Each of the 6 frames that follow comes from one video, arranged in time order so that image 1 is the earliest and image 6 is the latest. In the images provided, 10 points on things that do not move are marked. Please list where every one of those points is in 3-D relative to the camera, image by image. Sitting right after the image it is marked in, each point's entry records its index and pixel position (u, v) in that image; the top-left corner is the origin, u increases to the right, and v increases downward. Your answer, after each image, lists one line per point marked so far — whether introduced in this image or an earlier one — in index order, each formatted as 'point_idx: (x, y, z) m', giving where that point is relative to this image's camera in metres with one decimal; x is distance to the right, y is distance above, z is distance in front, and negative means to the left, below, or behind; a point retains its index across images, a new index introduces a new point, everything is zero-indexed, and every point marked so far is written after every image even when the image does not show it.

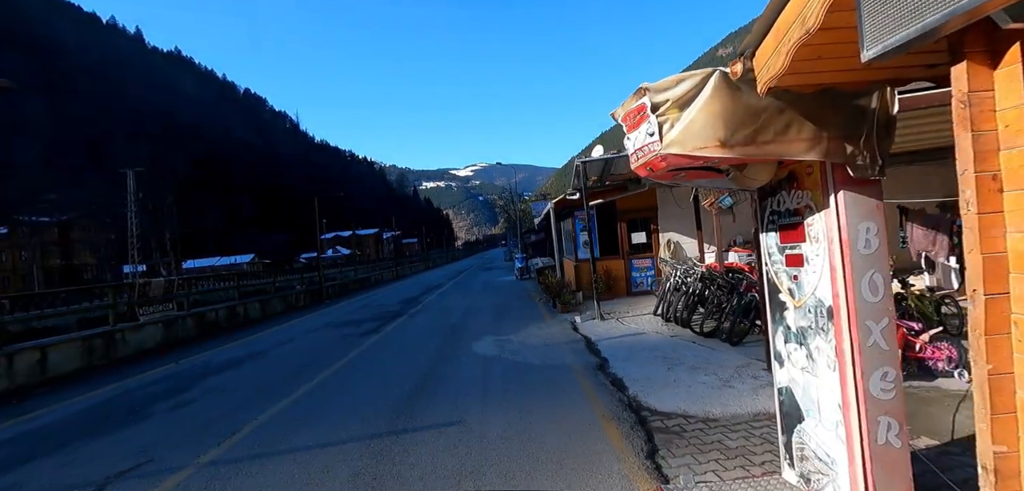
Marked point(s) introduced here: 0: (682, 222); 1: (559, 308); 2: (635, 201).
0: (+4.7, +0.7, +12.8) m
1: (+1.2, -1.6, +11.7) m
2: (+3.5, +1.3, +13.1) m
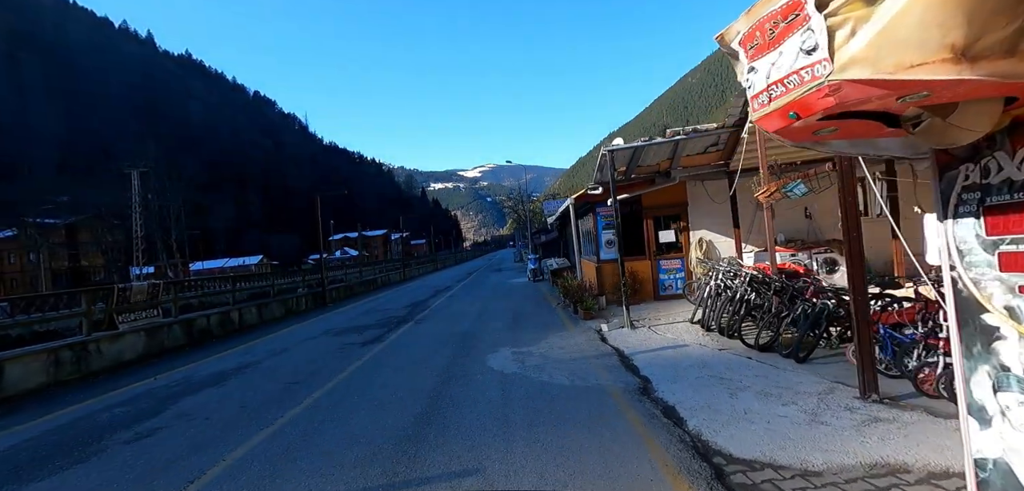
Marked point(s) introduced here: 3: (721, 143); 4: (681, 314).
0: (+5.1, +0.7, +11.6) m
1: (+1.6, -1.6, +10.6) m
2: (+3.9, +1.3, +11.9) m
3: (+4.4, +2.2, +9.8) m
4: (+3.7, -1.5, +10.0) m
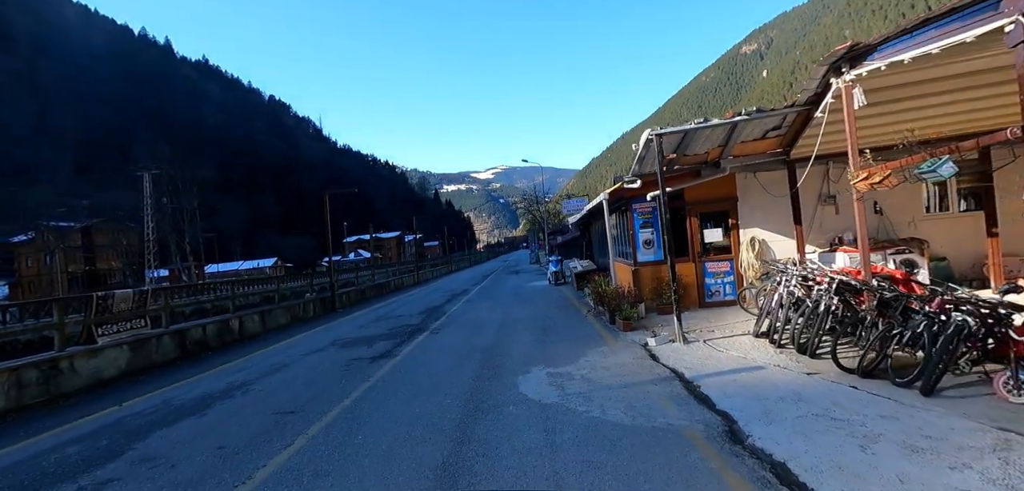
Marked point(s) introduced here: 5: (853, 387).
0: (+5.7, +0.7, +10.2) m
1: (+2.1, -1.6, +9.2) m
2: (+4.5, +1.3, +10.5) m
3: (+4.9, +2.2, +8.4) m
4: (+4.2, -1.5, +8.6) m
5: (+3.8, -1.6, +5.1) m
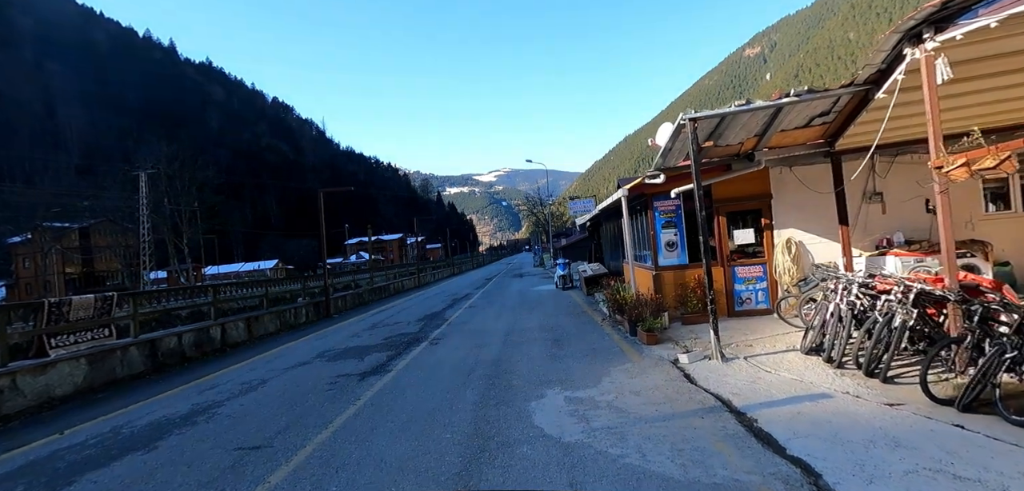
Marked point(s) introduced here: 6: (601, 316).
0: (+5.9, +0.6, +9.2) m
1: (+2.3, -1.6, +8.2) m
2: (+4.7, +1.2, +9.5) m
3: (+5.1, +2.1, +7.4) m
4: (+4.4, -1.5, +7.5) m
5: (+3.9, -1.6, +4.1) m
6: (+2.1, -1.7, +11.1) m
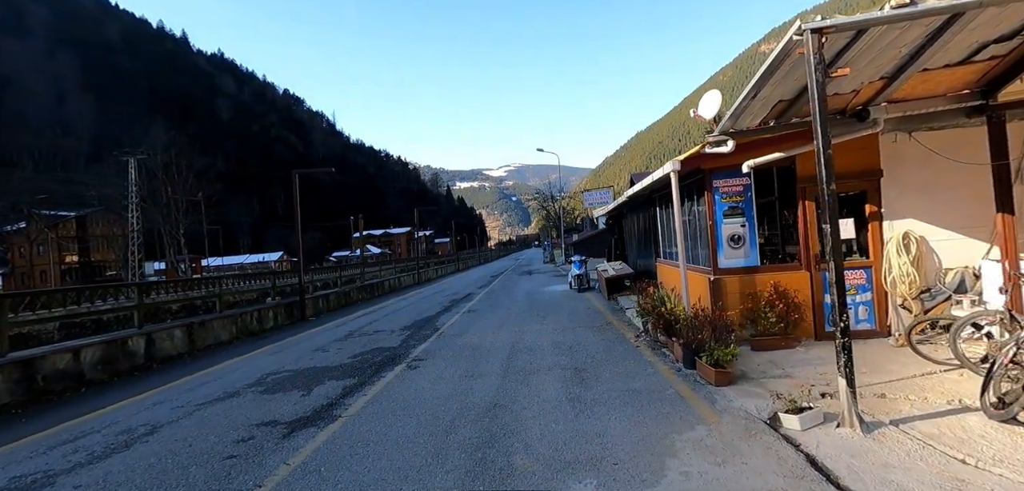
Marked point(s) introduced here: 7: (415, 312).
0: (+6.0, +0.7, +6.5) m
1: (+2.4, -1.5, +5.6) m
2: (+4.8, +1.3, +6.8) m
3: (+5.2, +2.2, +4.7) m
4: (+4.4, -1.4, +4.9) m
5: (+3.9, -1.6, +1.5) m
6: (+2.2, -1.6, +8.5) m
7: (-3.0, -2.0, +14.5) m
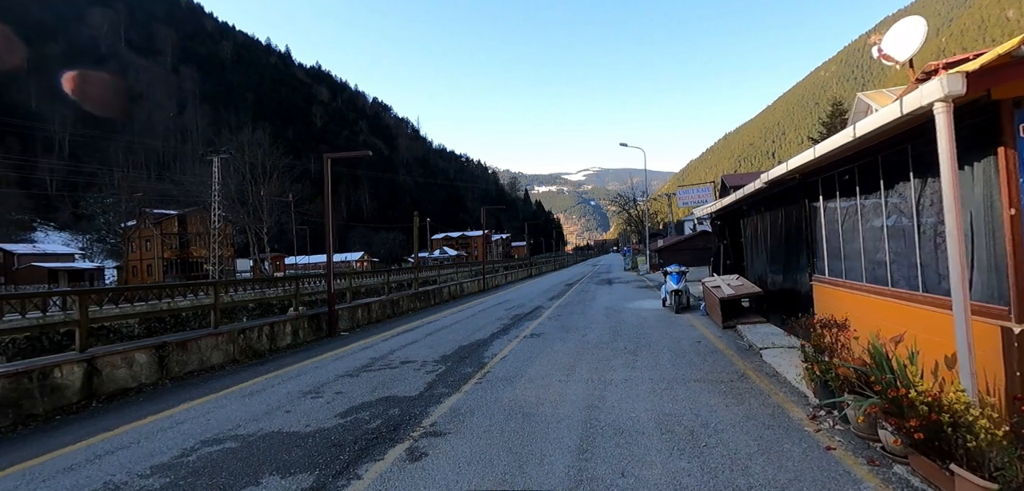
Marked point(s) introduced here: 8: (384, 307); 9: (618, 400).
0: (+6.5, +0.5, +2.3) m
1: (+2.7, -1.6, +2.0) m
2: (+5.3, +1.1, +2.8) m
3: (+5.4, +2.0, +0.6) m
4: (+4.6, -1.6, +0.9) m
5: (+3.5, -1.6, -2.4) m
6: (+3.0, -1.7, +4.8) m
7: (-1.2, -2.1, +11.6) m
8: (-4.1, -2.0, +15.1) m
9: (+1.2, -1.8, +5.6) m
